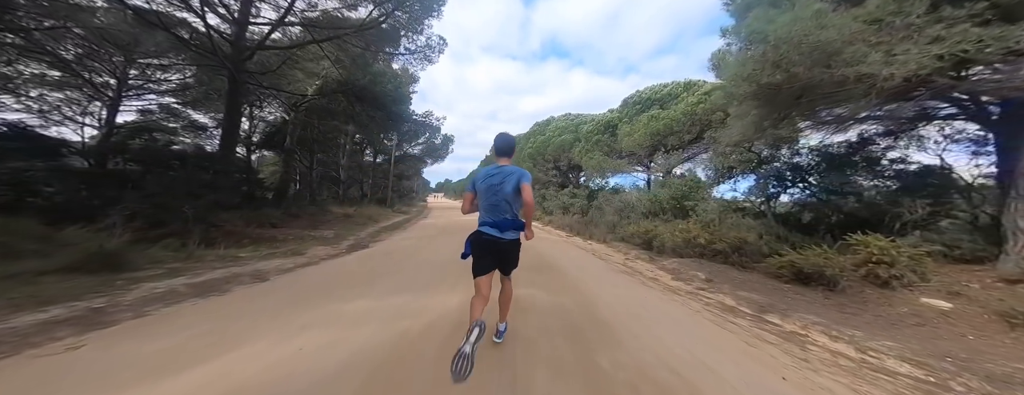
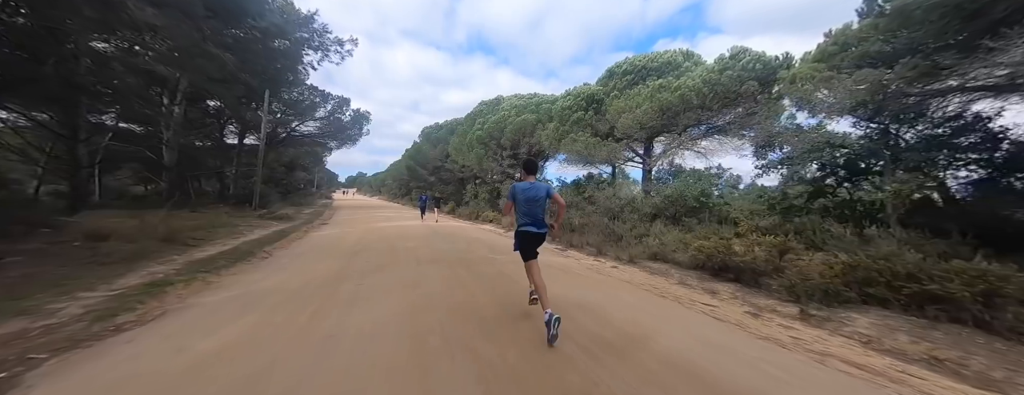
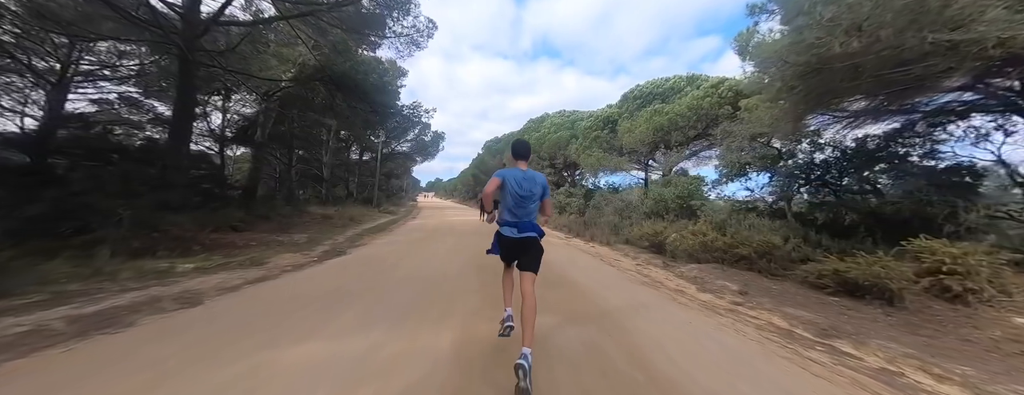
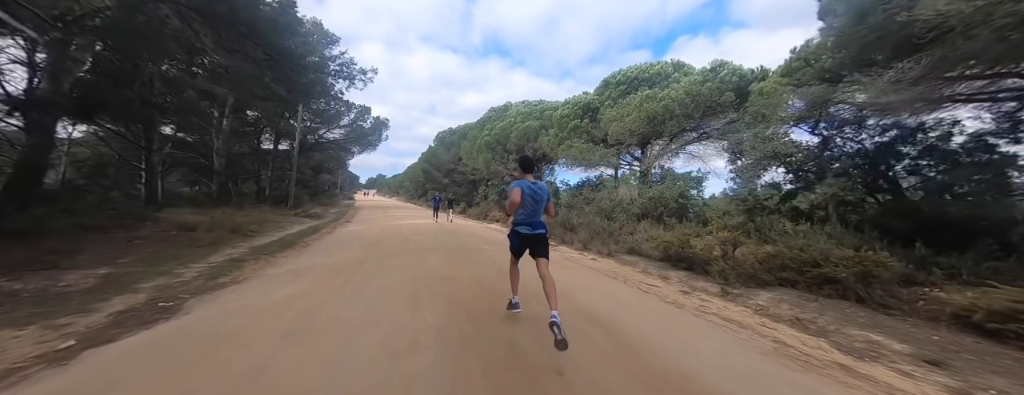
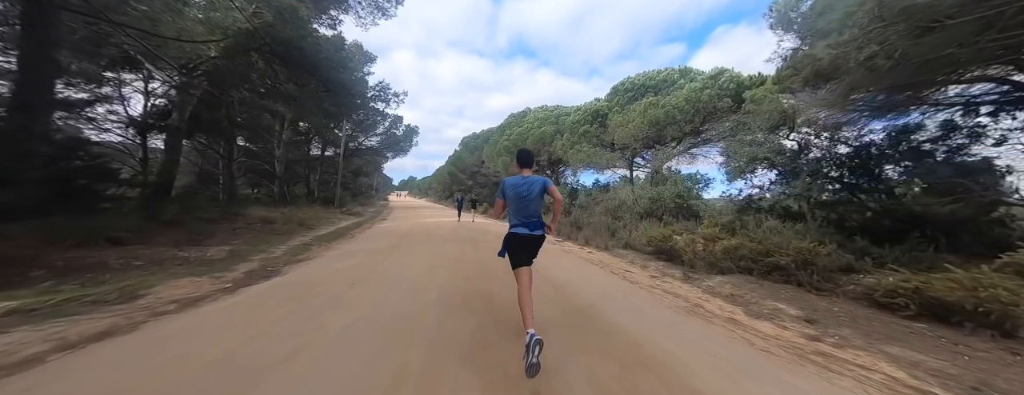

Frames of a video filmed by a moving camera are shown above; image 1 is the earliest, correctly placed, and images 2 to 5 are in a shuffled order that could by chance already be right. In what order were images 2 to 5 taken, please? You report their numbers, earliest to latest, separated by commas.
3, 5, 4, 2
